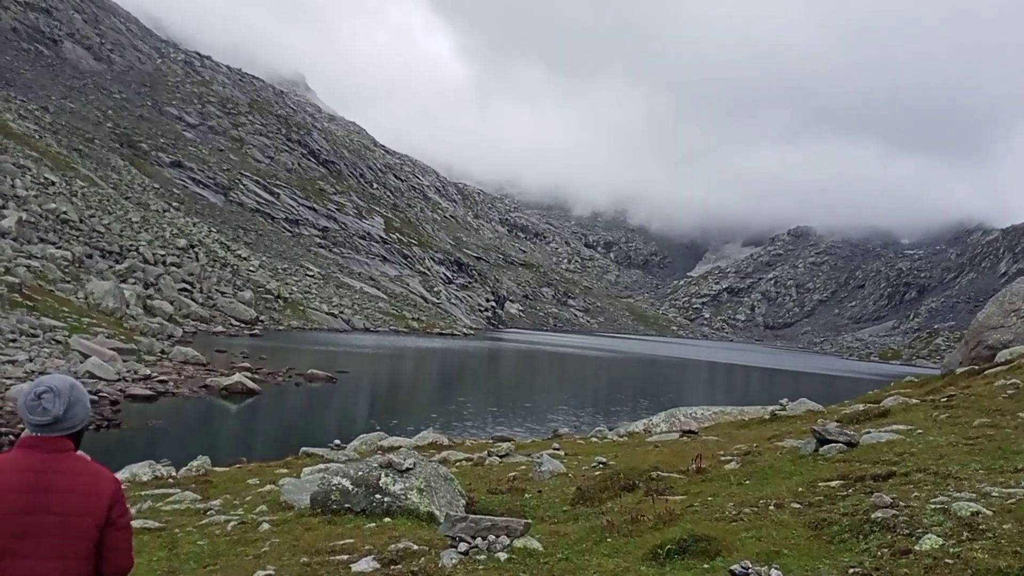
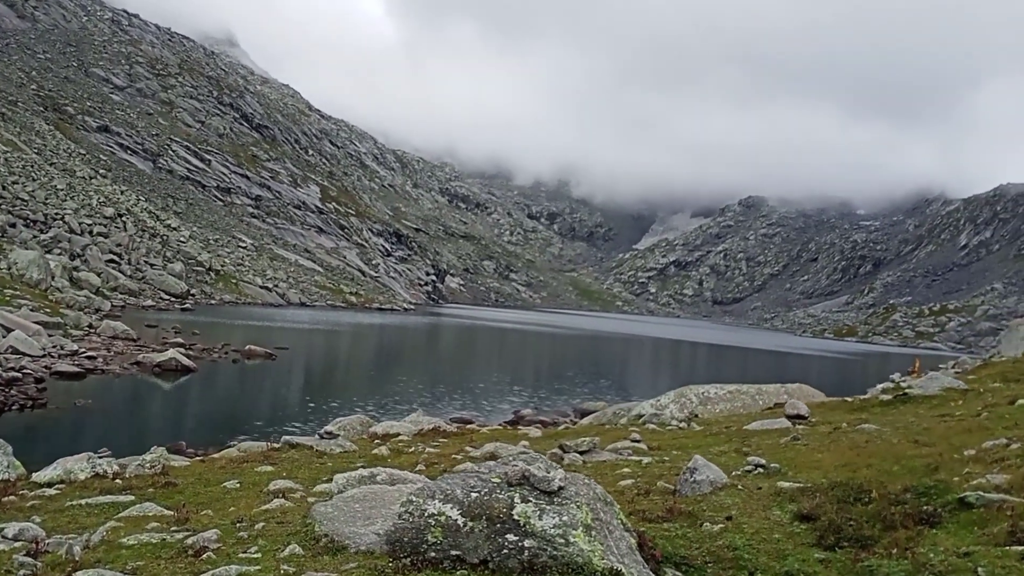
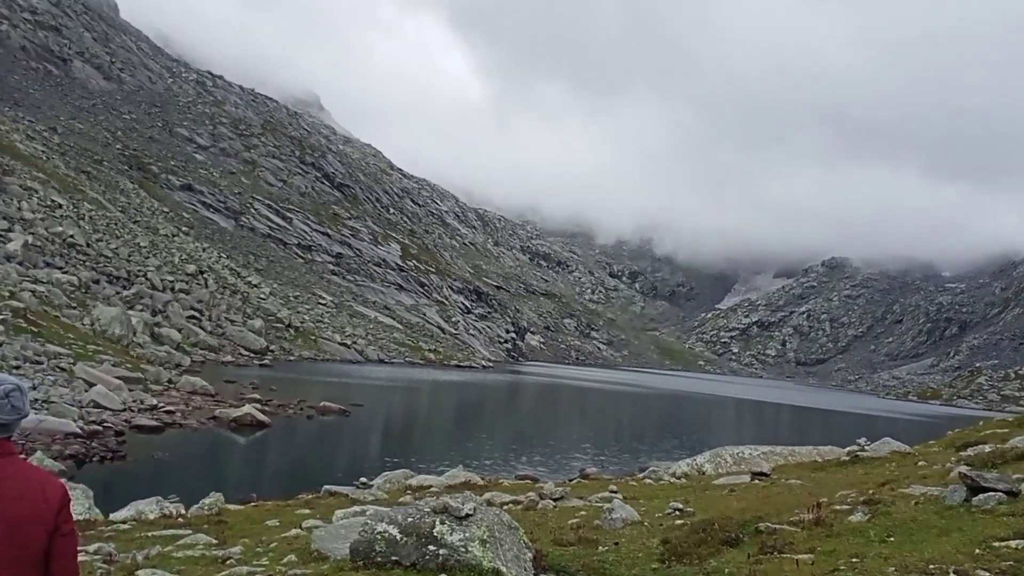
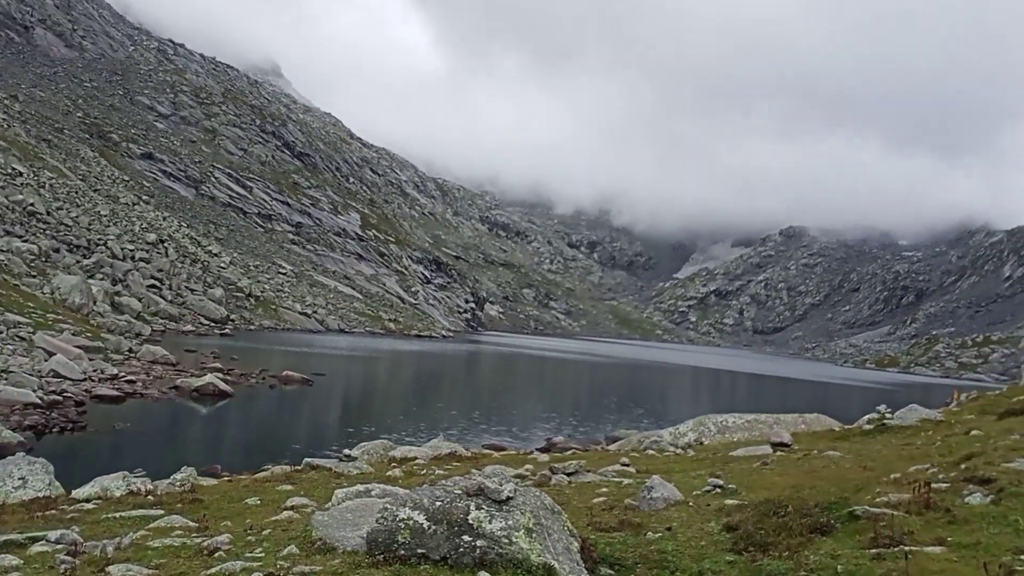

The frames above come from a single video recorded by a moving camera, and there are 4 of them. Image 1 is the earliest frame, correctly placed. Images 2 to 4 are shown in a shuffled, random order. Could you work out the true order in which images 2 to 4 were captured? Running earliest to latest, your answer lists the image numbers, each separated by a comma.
3, 4, 2
